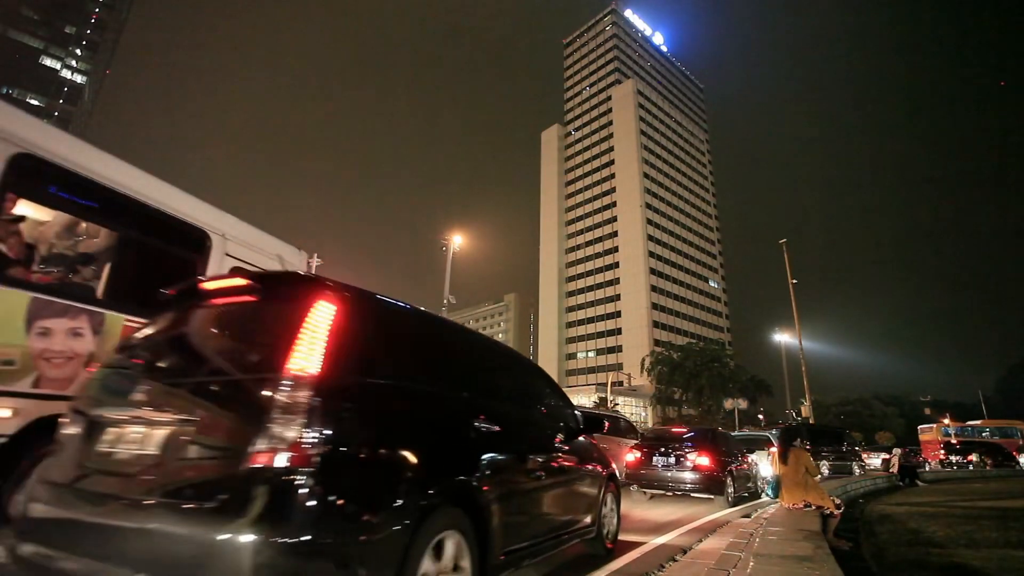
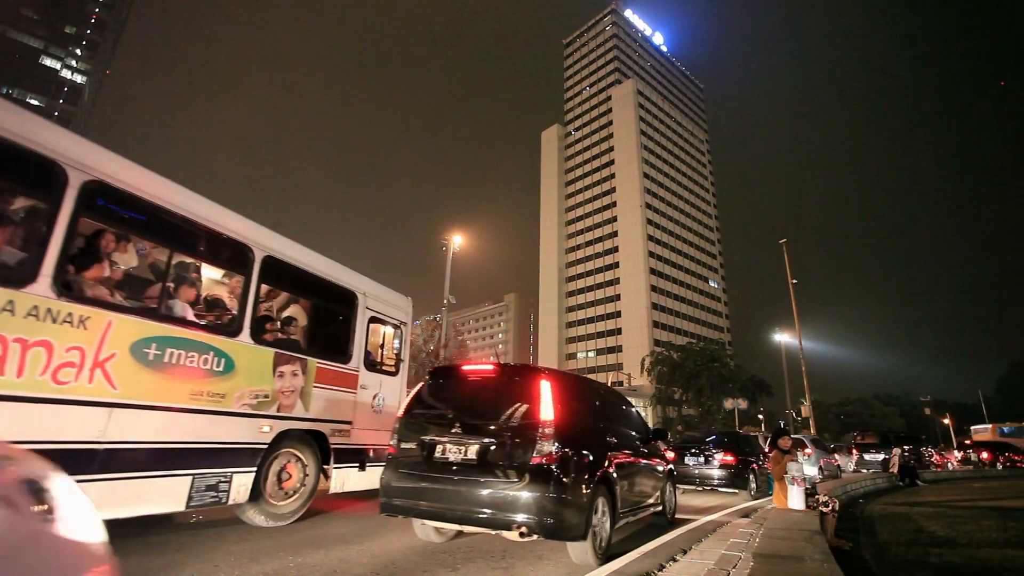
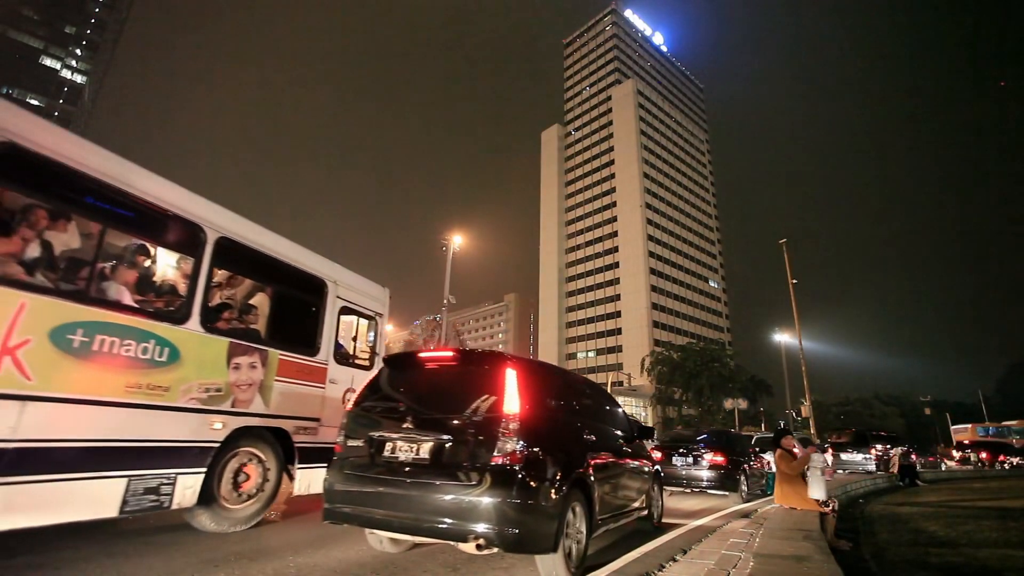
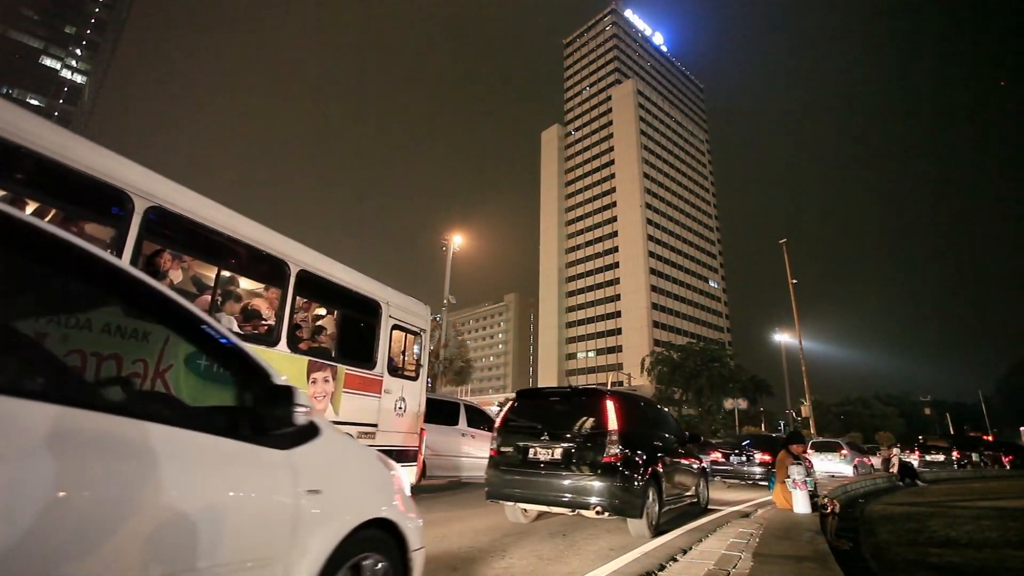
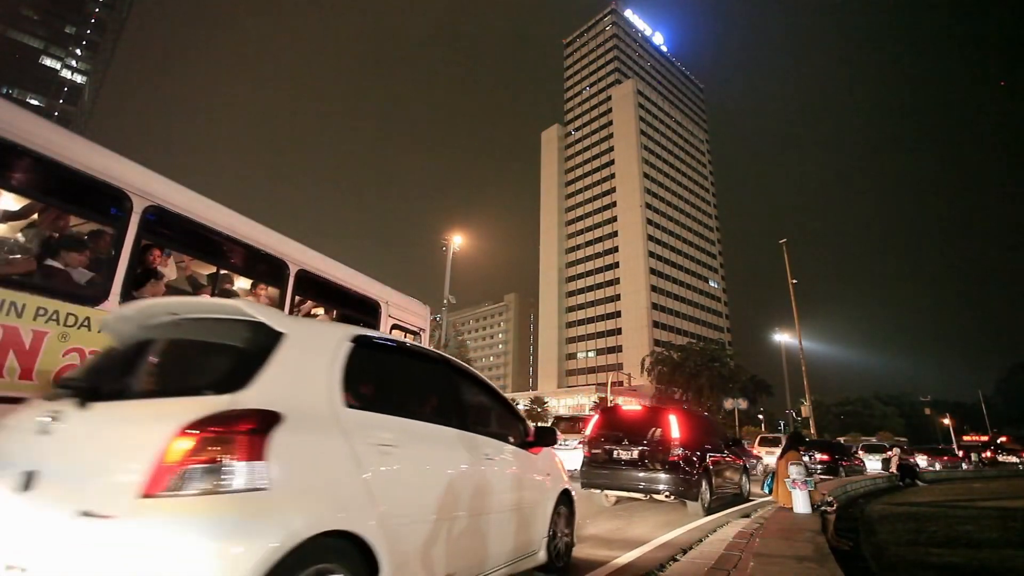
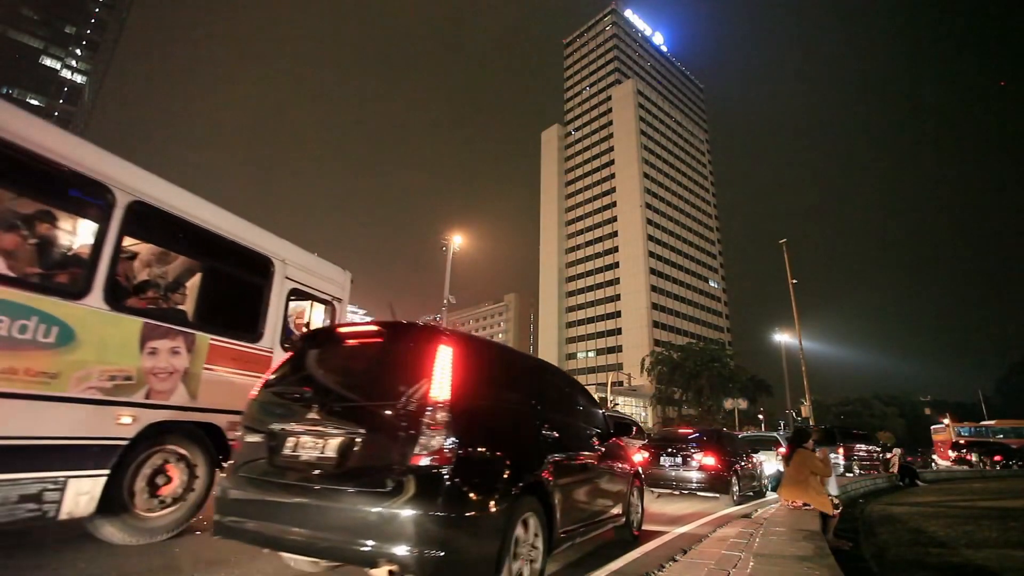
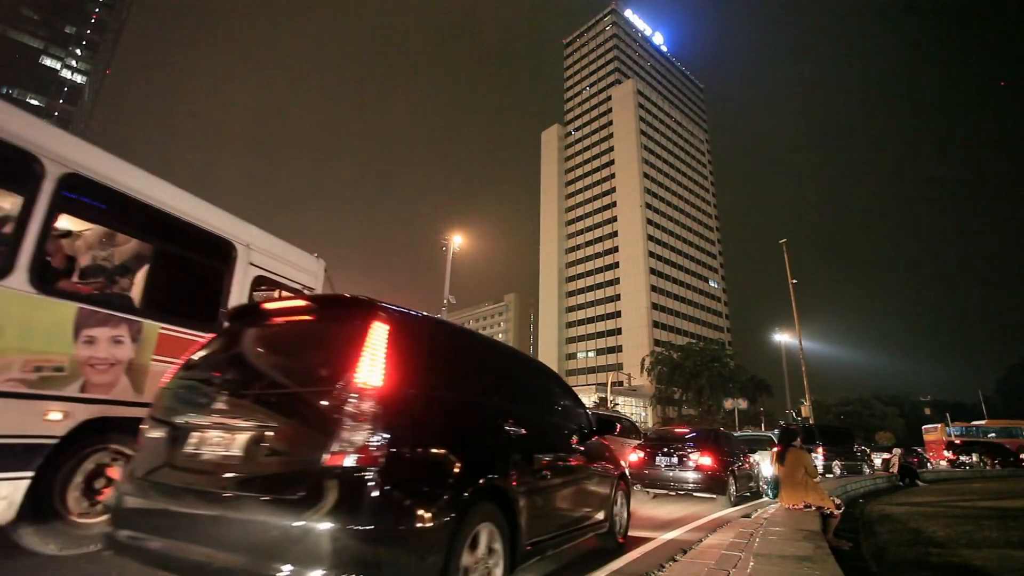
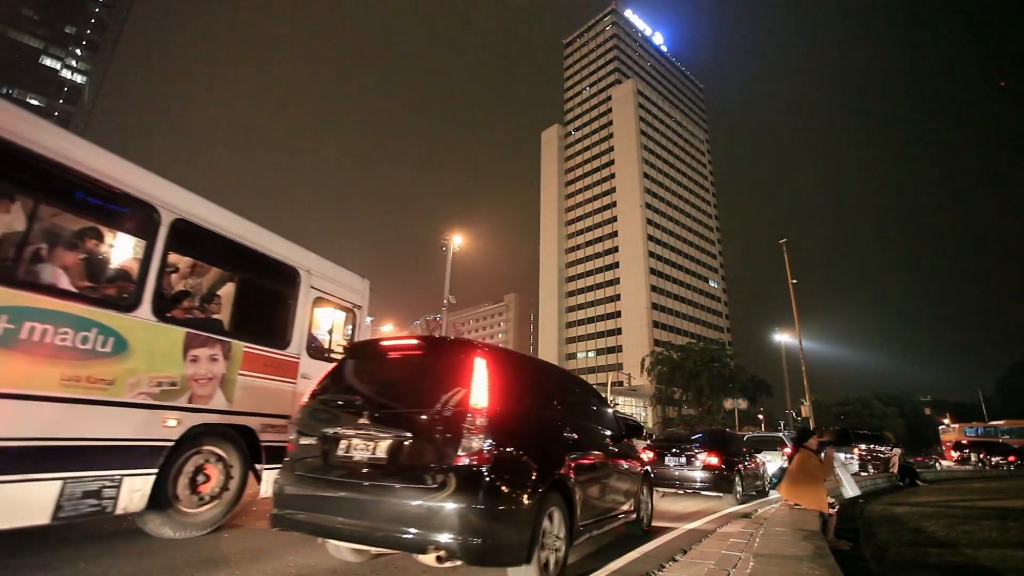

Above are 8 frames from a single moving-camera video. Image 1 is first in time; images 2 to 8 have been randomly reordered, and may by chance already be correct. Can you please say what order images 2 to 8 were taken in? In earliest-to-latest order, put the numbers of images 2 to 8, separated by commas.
7, 6, 8, 3, 2, 4, 5
